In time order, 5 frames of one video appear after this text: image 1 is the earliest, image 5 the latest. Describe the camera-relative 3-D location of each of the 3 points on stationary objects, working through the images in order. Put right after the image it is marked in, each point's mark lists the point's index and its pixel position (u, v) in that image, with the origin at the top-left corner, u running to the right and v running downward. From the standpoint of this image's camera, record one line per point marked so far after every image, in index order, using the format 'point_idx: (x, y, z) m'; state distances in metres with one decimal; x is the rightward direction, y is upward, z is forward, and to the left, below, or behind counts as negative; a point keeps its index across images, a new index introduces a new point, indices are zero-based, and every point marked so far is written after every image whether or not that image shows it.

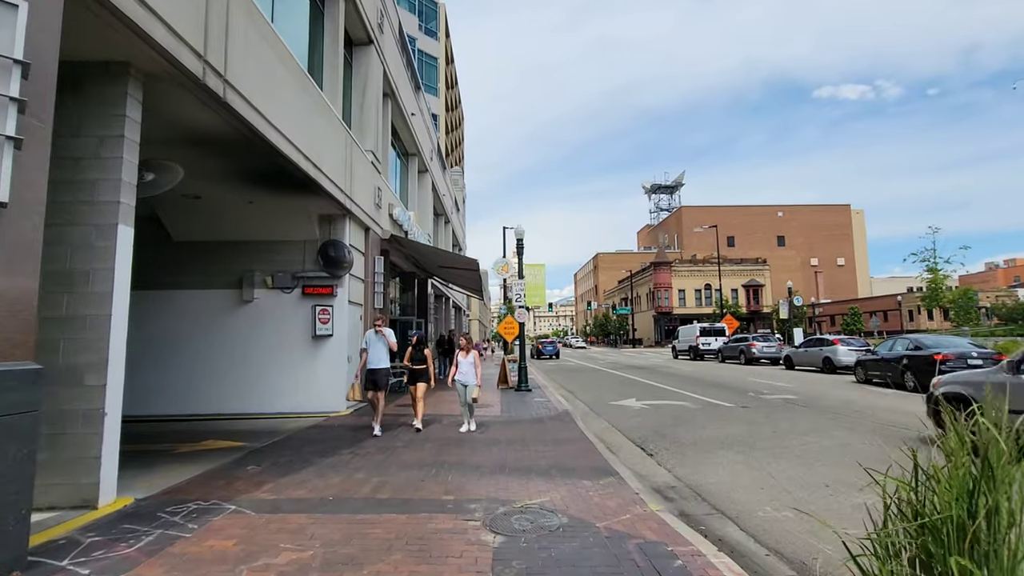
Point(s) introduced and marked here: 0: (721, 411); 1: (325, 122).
0: (+5.3, -3.1, +12.6) m
1: (-4.1, +3.7, +11.1) m
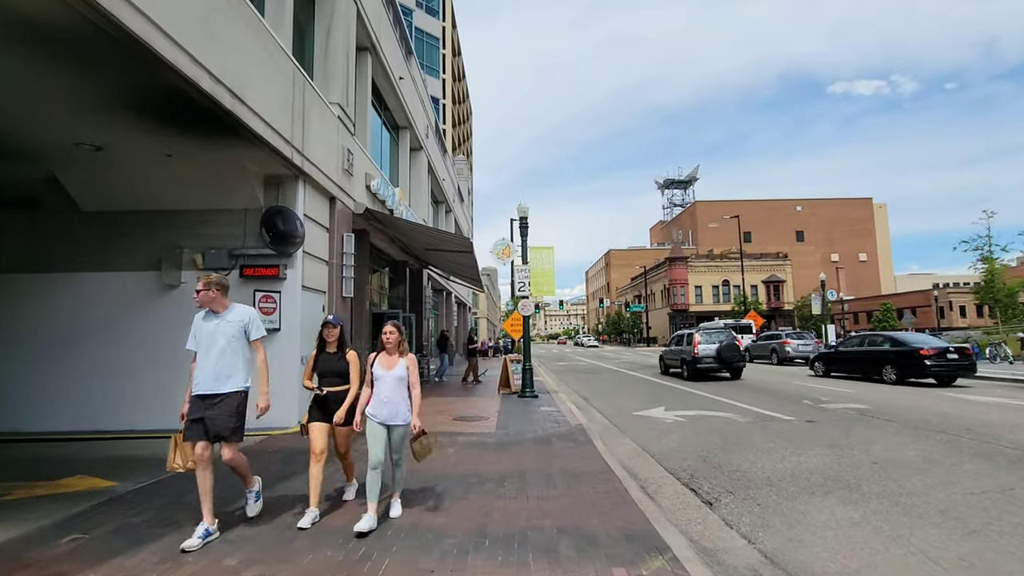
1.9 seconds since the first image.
0: (+5.2, -2.7, +9.7) m
1: (-4.2, +4.0, +8.4) m
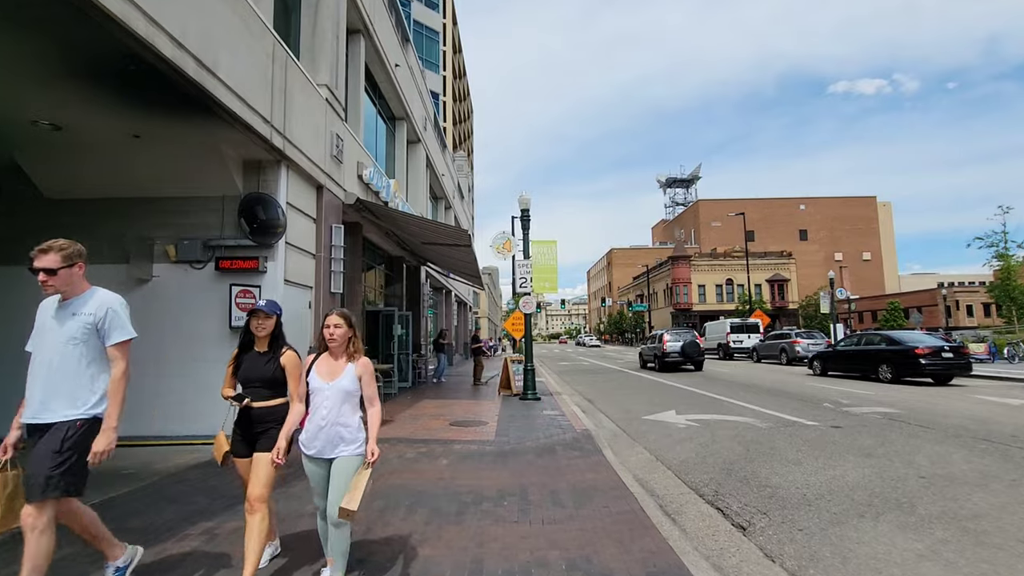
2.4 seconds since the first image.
0: (+5.2, -2.6, +8.9) m
1: (-4.2, +4.1, +7.6) m
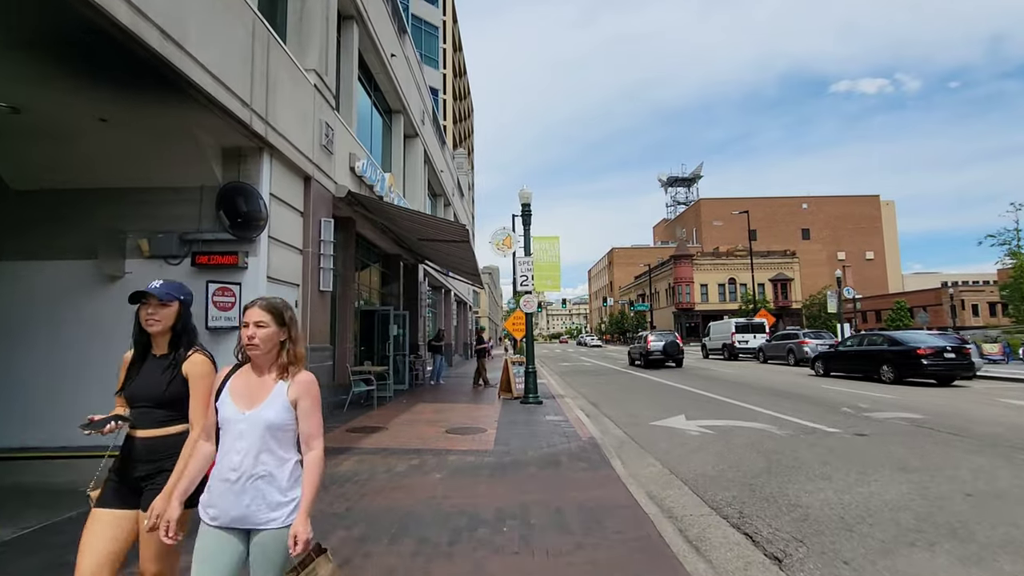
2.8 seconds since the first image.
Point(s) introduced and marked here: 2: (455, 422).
0: (+5.2, -2.6, +8.2) m
1: (-4.2, +4.2, +7.0) m
2: (-1.2, -2.7, +10.2) m
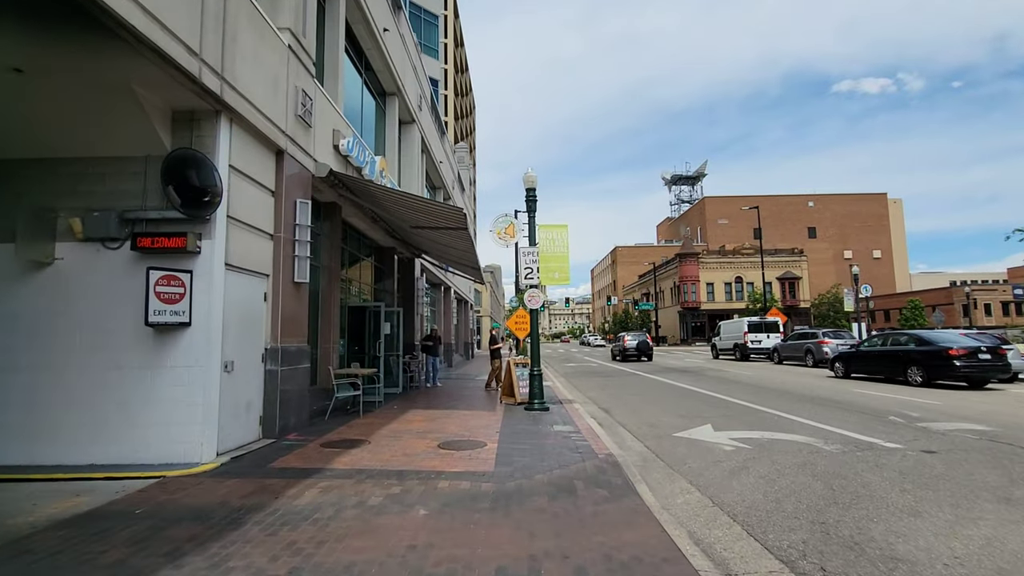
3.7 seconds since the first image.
0: (+5.3, -2.4, +6.8) m
1: (-4.1, +4.3, +5.7) m
2: (-1.1, -2.6, +8.8) m
